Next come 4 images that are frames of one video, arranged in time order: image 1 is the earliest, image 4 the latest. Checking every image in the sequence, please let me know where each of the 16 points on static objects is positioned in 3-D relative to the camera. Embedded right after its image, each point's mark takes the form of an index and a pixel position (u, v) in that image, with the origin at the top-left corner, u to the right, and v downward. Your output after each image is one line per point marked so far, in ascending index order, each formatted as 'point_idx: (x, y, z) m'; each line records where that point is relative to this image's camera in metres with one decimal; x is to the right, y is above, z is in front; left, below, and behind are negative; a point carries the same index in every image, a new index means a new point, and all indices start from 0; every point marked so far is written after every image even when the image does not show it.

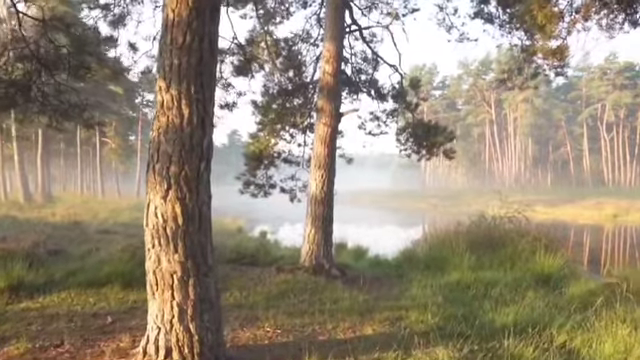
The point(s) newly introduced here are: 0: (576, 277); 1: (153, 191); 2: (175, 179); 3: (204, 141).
0: (+4.1, -1.6, +9.4) m
1: (-1.0, -0.1, +3.4) m
2: (-0.8, 0.0, +3.4) m
3: (-0.7, +0.2, +3.4) m
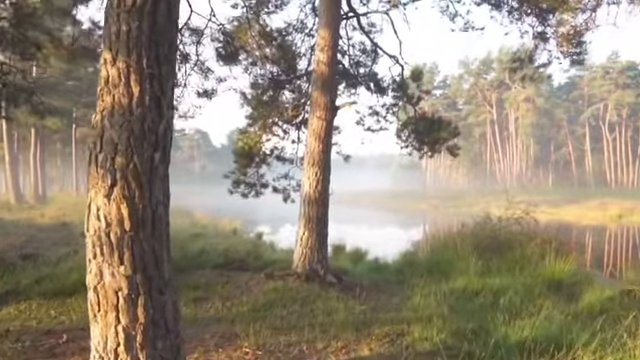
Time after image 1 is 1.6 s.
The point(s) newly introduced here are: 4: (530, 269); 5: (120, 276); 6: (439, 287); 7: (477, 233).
0: (+4.0, -1.6, +8.7) m
1: (-1.1, 0.0, +2.7) m
2: (-0.9, 0.0, +2.7) m
3: (-0.8, +0.2, +2.8) m
4: (+3.2, -1.4, +9.0) m
5: (-0.9, -0.4, +2.7) m
6: (+1.6, -1.4, +7.7) m
7: (+2.9, -1.0, +10.8) m
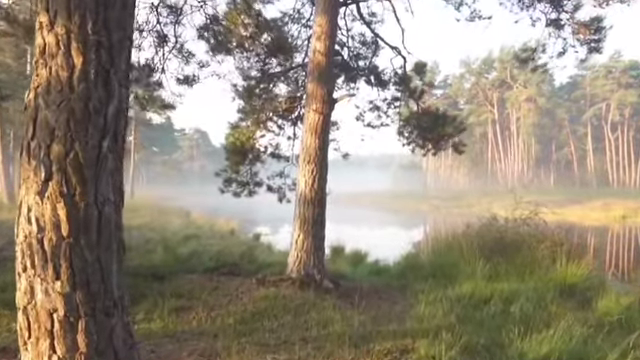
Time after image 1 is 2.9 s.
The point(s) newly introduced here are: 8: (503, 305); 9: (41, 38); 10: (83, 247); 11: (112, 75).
0: (+4.0, -1.5, +8.2) m
1: (-1.1, 0.0, +2.2) m
2: (-1.0, +0.1, +2.2) m
3: (-0.8, +0.3, +2.2) m
4: (+3.2, -1.4, +8.4) m
5: (-1.0, -0.4, +2.1) m
6: (+1.5, -1.4, +7.2) m
7: (+2.9, -1.0, +10.3) m
8: (+2.1, -1.5, +6.8) m
9: (-1.1, +0.6, +2.3) m
10: (-0.9, -0.2, +2.2) m
11: (-0.8, +0.4, +2.3) m
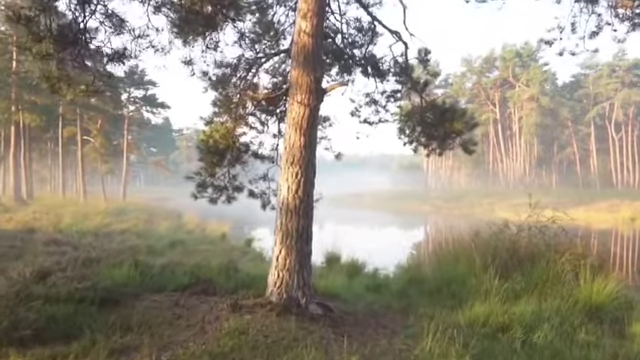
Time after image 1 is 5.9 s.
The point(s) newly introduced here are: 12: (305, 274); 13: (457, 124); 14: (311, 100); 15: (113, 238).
0: (+3.9, -1.6, +7.0) m
1: (-1.3, -0.1, +1.1) m
2: (-1.1, 0.0, +1.0) m
3: (-1.0, +0.2, +1.1) m
4: (+3.1, -1.4, +7.3) m
5: (-1.1, -0.5, +1.0) m
6: (+1.4, -1.5, +6.0) m
7: (+2.7, -1.0, +9.1) m
8: (+2.0, -1.5, +5.7) m
9: (-1.2, +0.5, +1.1) m
10: (-1.0, -0.3, +1.0) m
11: (-1.0, +0.4, +1.1) m
12: (-0.2, -1.0, +5.9) m
13: (+1.8, +0.7, +7.7) m
14: (-0.1, +0.8, +6.1) m
15: (-5.2, -1.5, +14.6) m
